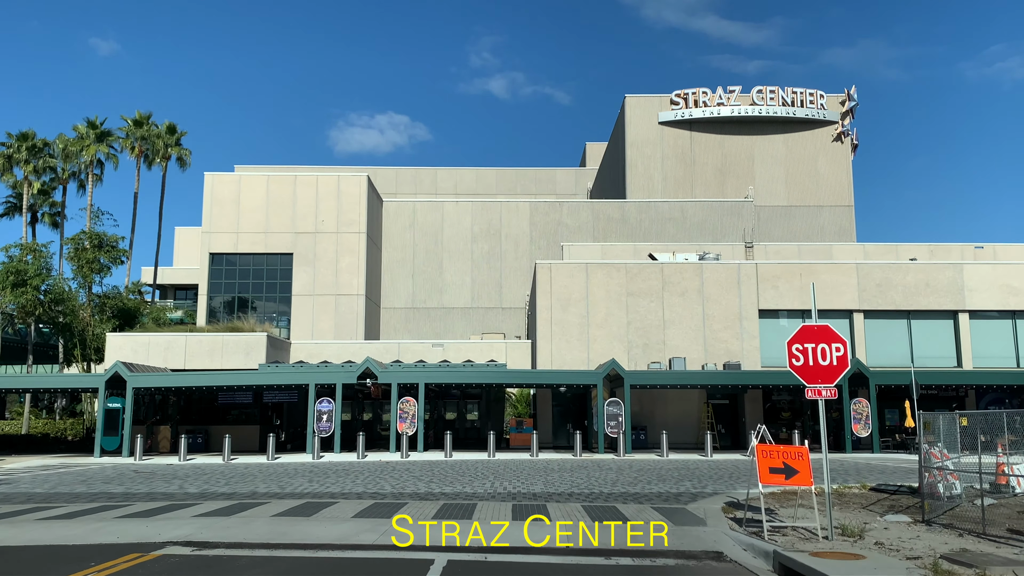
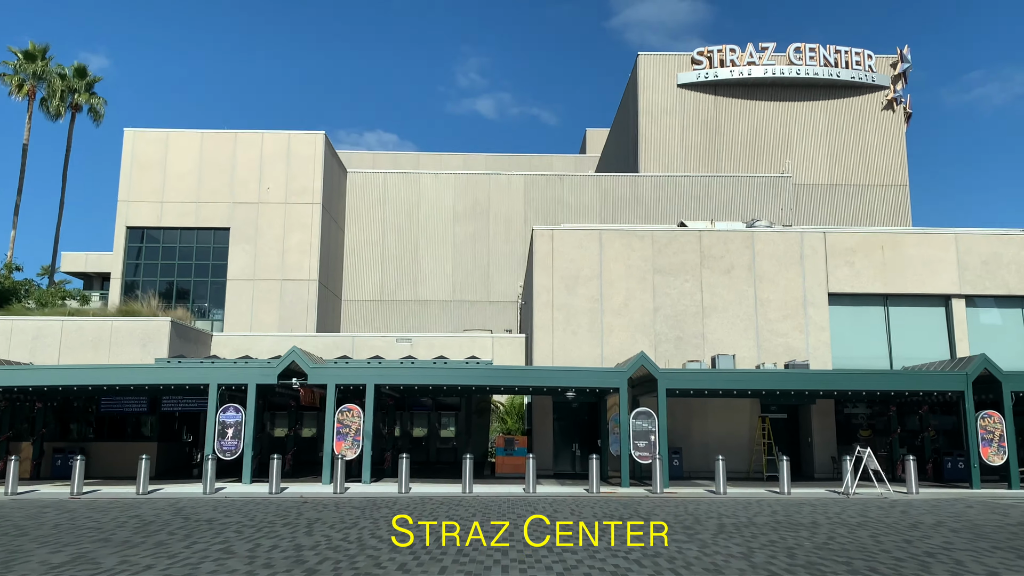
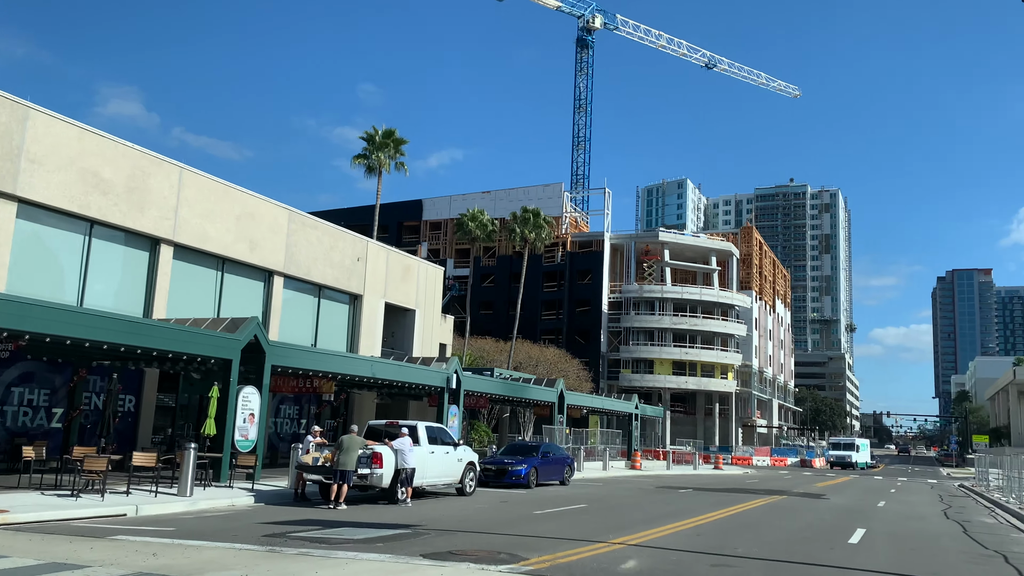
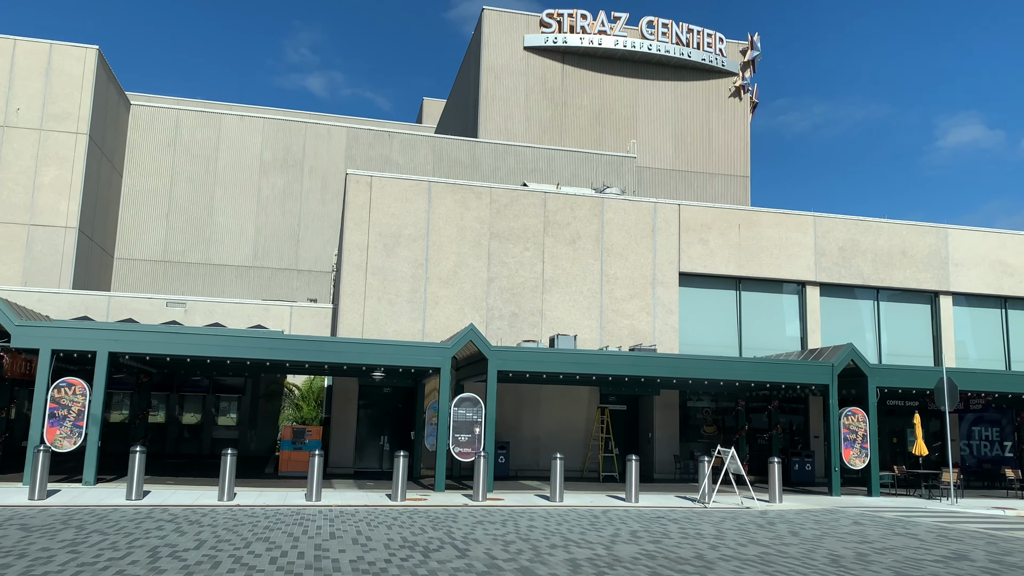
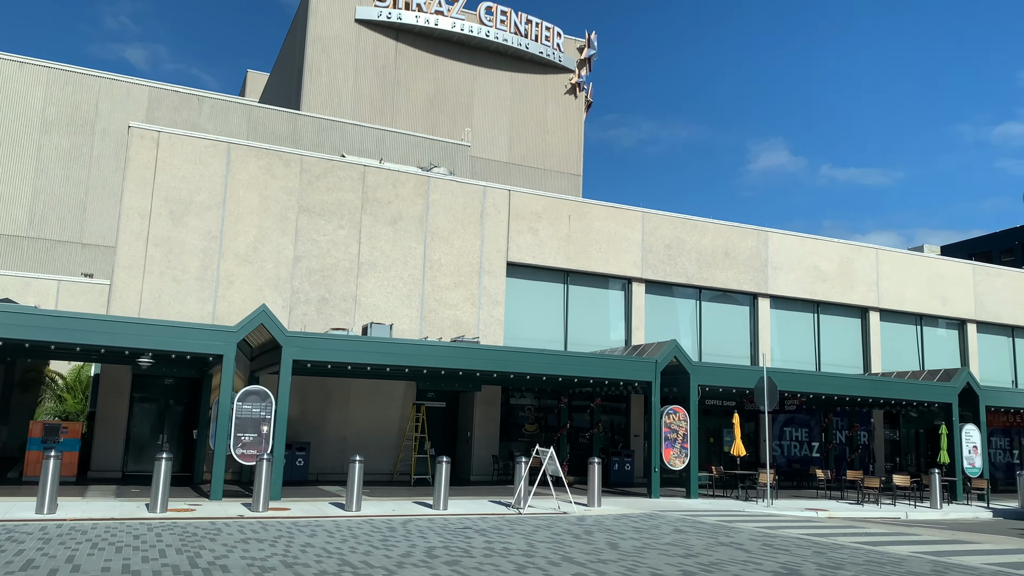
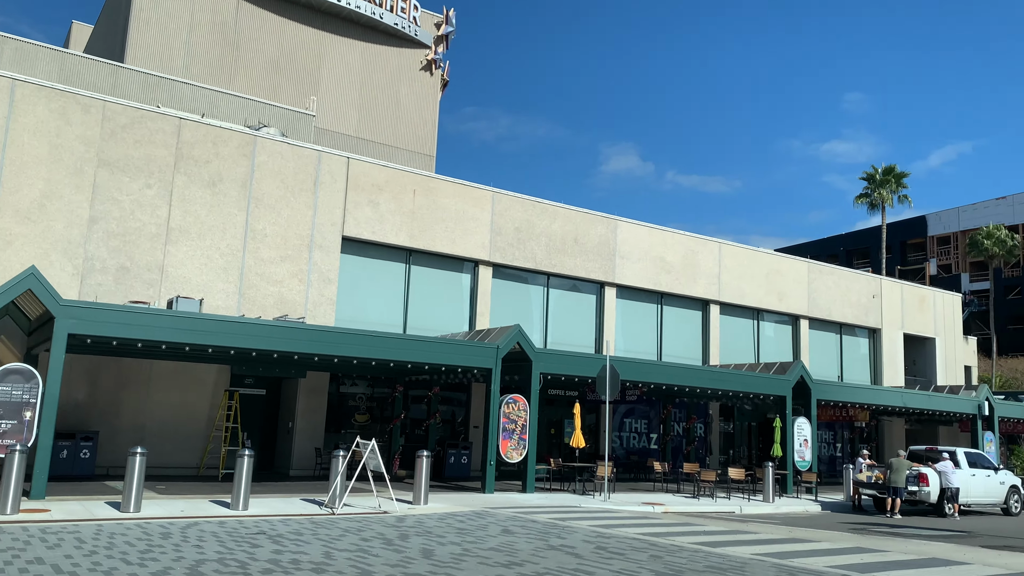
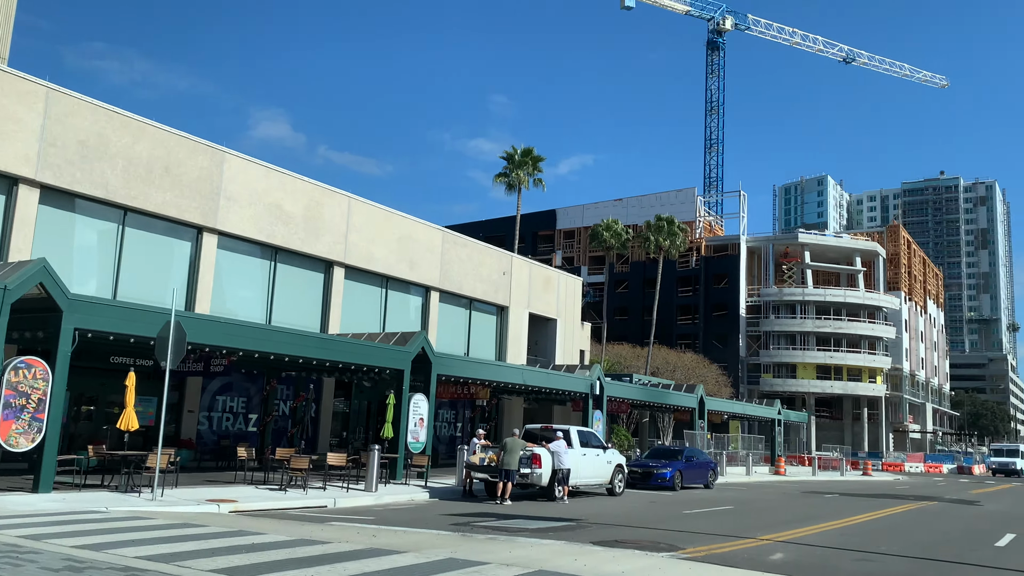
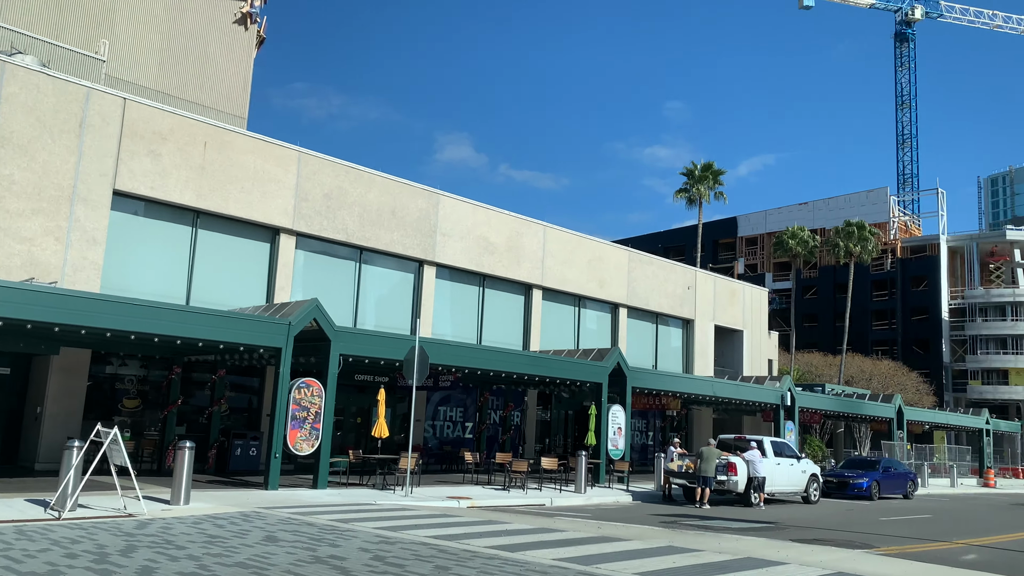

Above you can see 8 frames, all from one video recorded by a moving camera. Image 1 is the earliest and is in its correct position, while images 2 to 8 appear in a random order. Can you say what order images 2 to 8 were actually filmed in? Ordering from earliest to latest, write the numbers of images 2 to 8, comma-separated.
2, 4, 5, 6, 8, 7, 3
